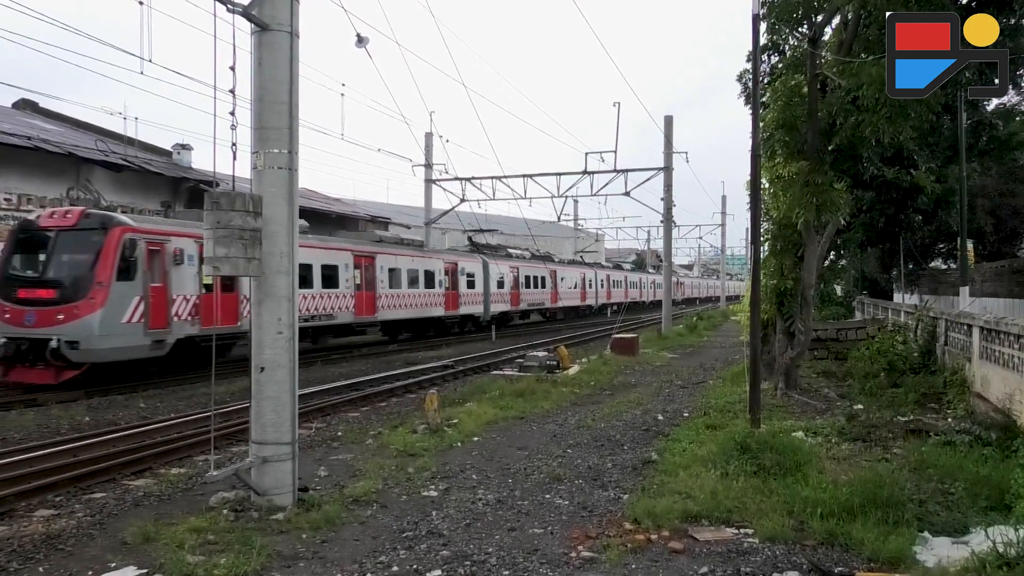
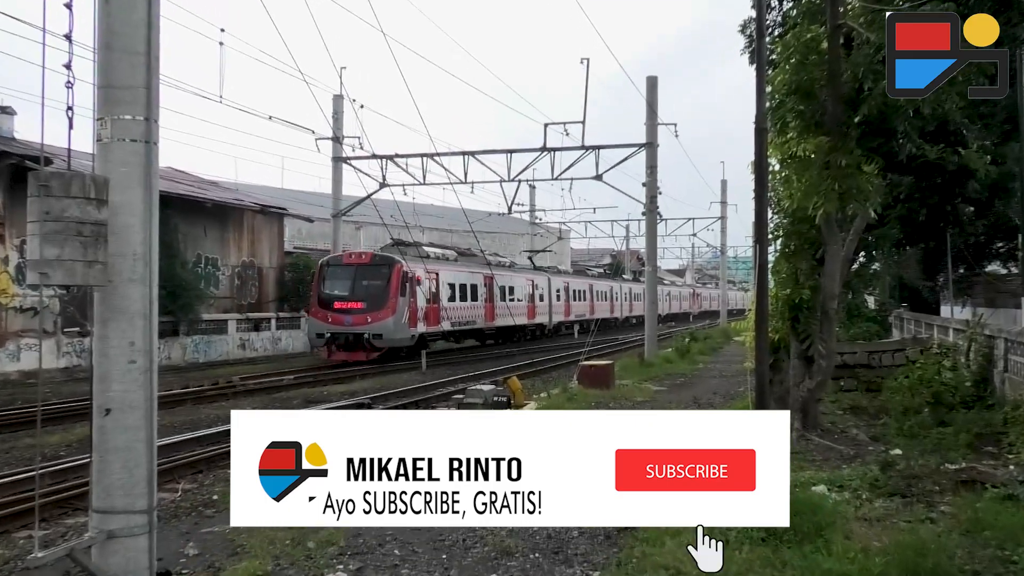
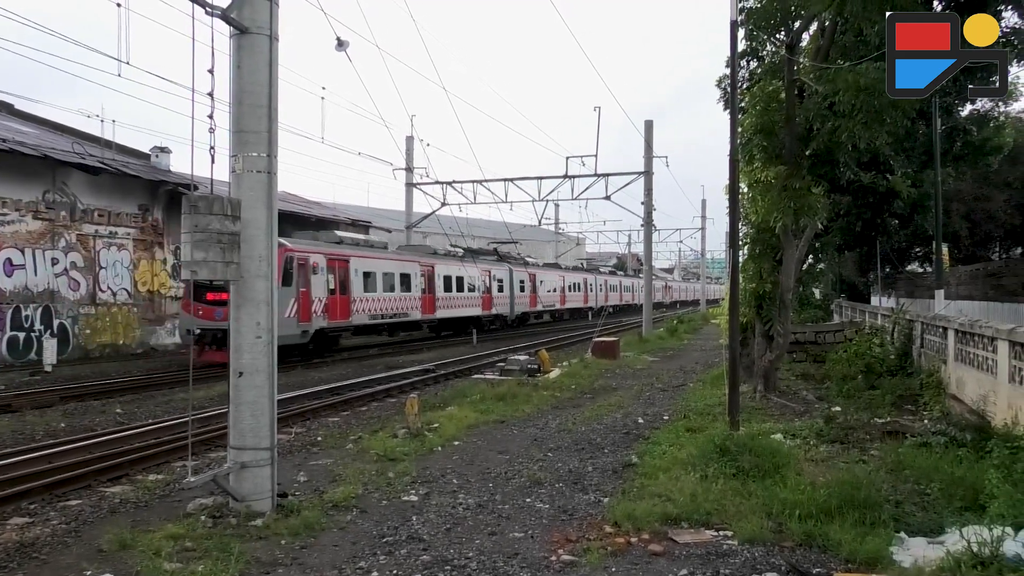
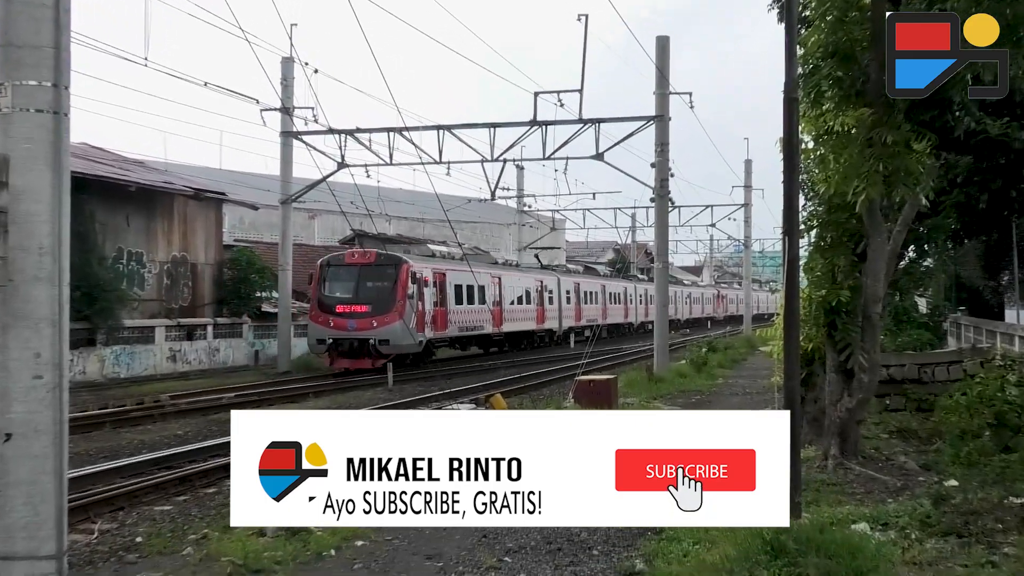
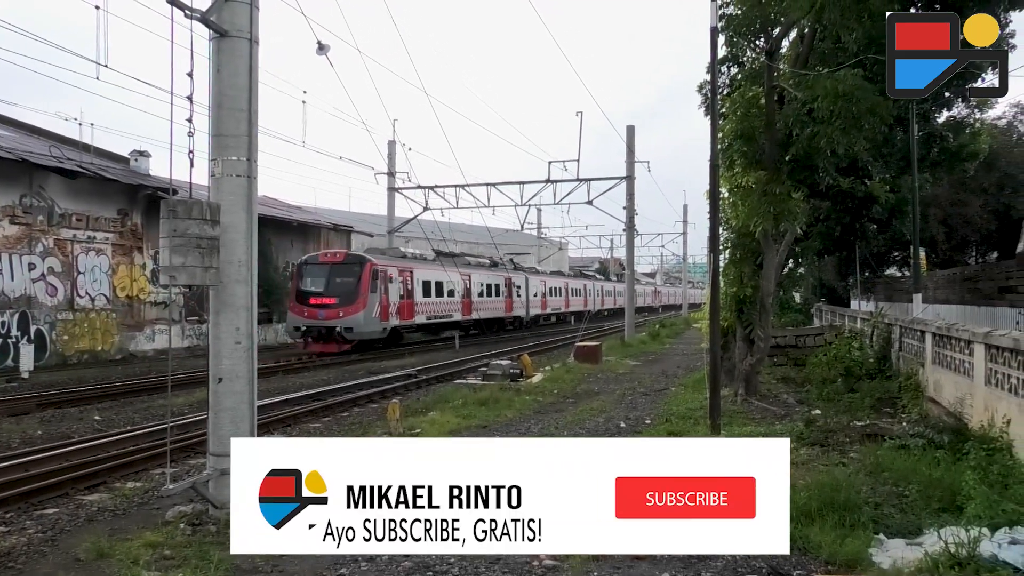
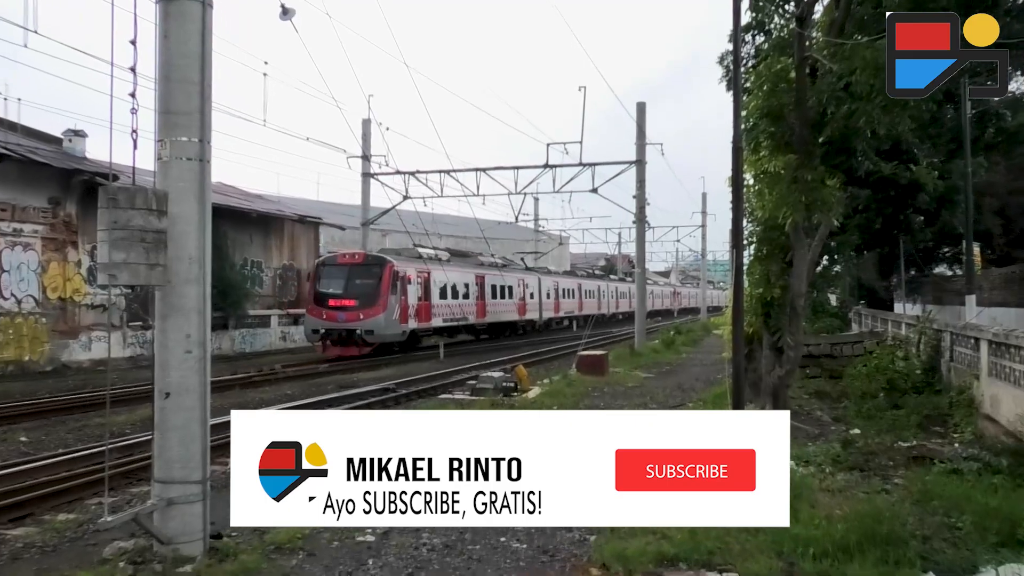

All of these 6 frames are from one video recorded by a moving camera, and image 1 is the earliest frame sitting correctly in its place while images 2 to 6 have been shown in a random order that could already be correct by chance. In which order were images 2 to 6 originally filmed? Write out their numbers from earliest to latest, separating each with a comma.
3, 5, 6, 2, 4
